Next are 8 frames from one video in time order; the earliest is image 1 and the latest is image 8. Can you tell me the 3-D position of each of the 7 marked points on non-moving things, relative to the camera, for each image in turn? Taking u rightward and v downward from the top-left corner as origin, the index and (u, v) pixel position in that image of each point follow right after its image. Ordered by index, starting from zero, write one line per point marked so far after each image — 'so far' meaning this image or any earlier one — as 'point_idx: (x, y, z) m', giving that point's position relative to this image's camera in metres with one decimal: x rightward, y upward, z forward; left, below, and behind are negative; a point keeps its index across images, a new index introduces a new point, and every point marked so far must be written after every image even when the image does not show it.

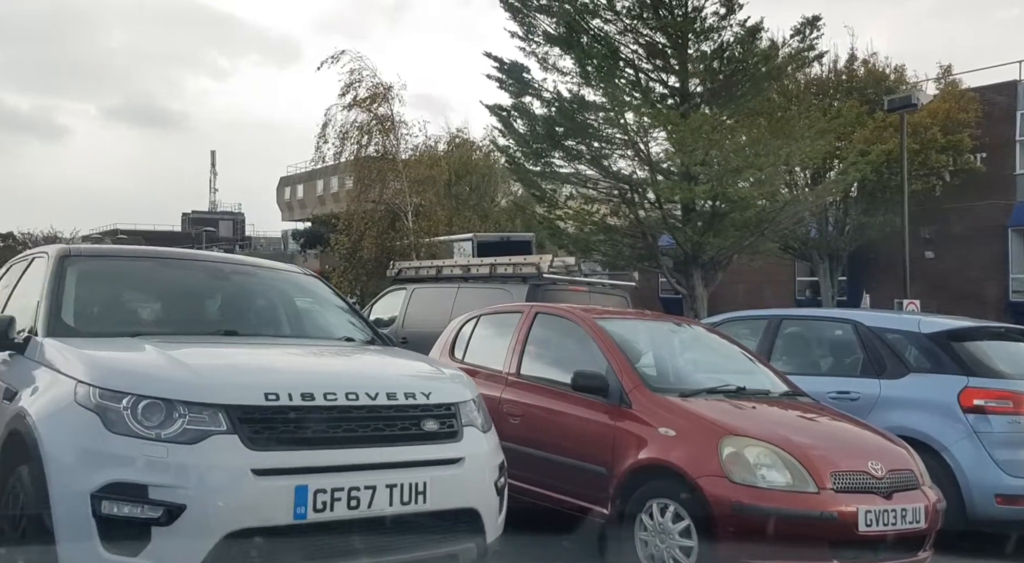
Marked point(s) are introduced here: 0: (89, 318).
0: (-2.2, -0.2, +4.9) m
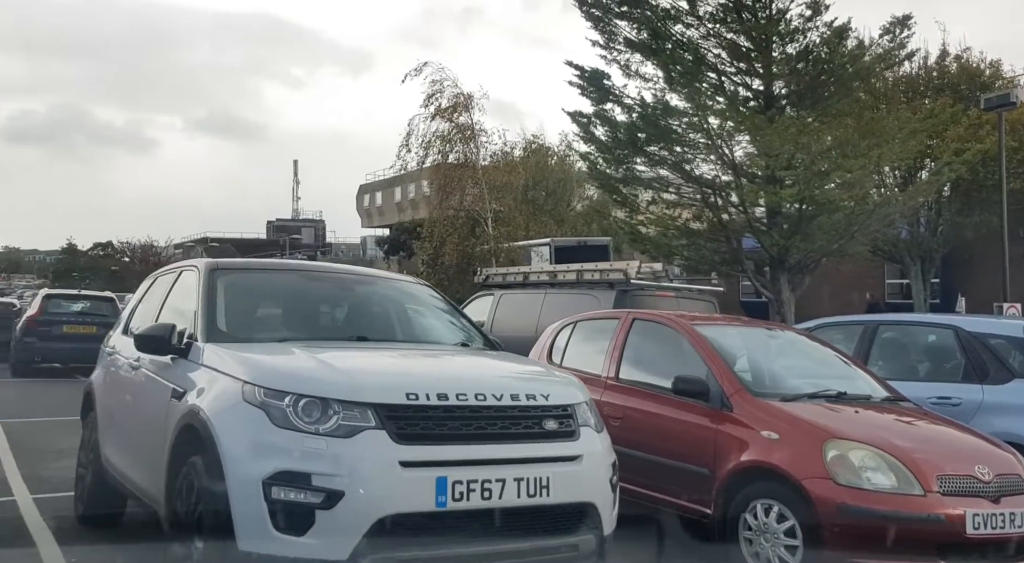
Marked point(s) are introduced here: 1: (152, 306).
0: (-1.6, -0.2, +5.4) m
1: (-2.5, -0.2, +6.4) m
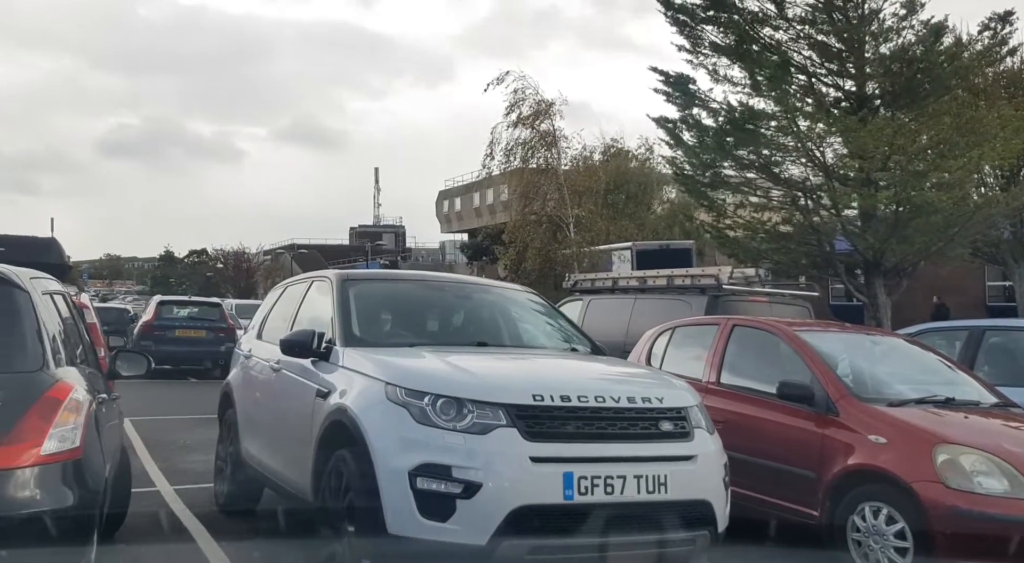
0: (-0.9, -0.3, +5.8) m
1: (-1.7, -0.2, +6.9) m
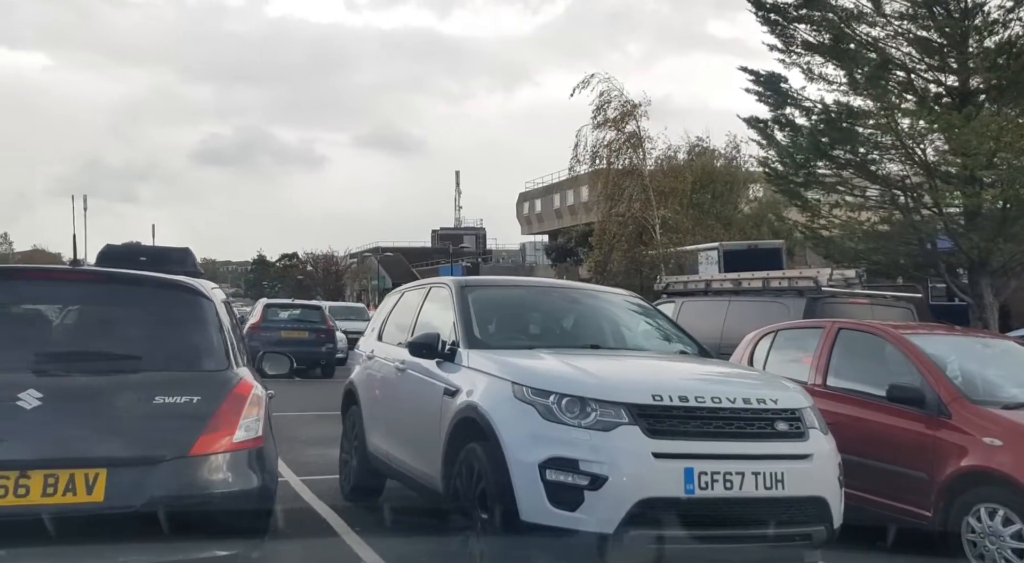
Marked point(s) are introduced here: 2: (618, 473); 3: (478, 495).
0: (-0.2, -0.3, +6.1) m
1: (-0.8, -0.3, +7.3) m
2: (+0.5, -0.9, +4.2) m
3: (-0.2, -1.1, +4.8) m
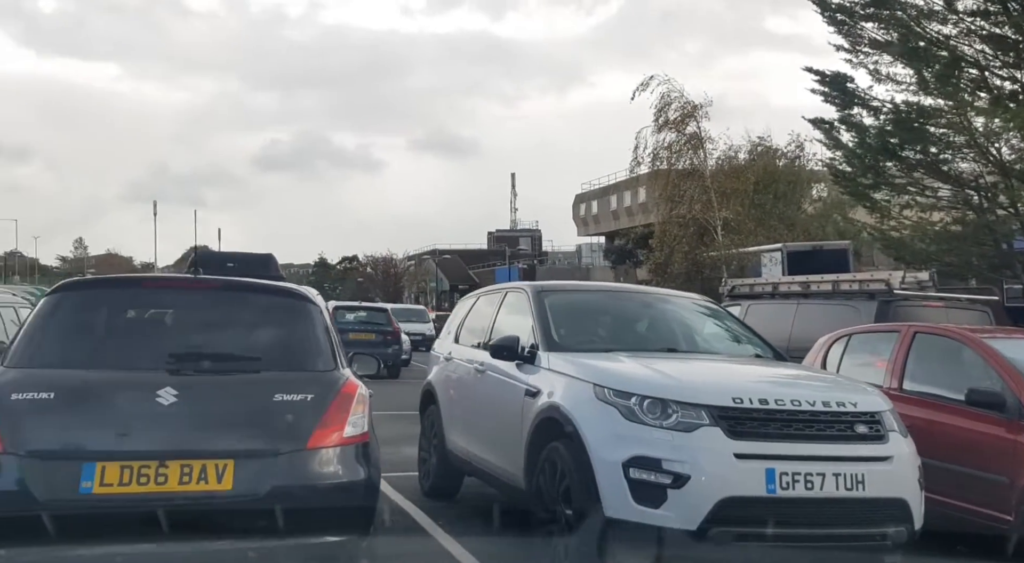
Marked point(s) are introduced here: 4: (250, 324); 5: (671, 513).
0: (+0.3, -0.3, +6.3) m
1: (-0.2, -0.3, +7.5) m
2: (+0.9, -0.9, +4.4) m
3: (+0.3, -1.1, +4.9) m
4: (-1.1, -0.2, +4.1) m
5: (+0.7, -1.1, +4.4) m
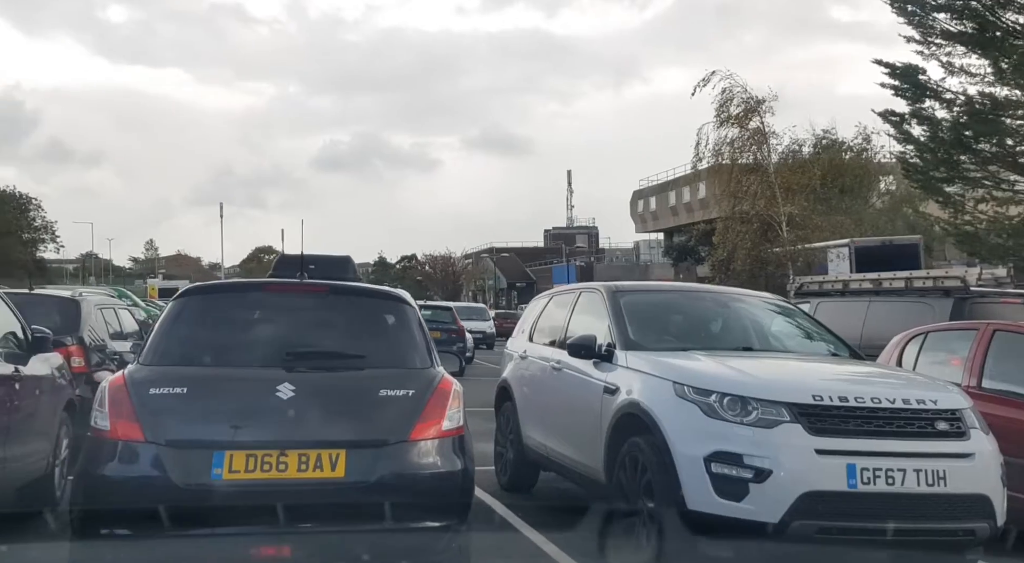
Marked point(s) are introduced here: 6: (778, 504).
0: (+0.9, -0.3, +6.4) m
1: (+0.4, -0.3, +7.7) m
2: (+1.3, -0.9, +4.5) m
3: (+0.7, -1.1, +5.1) m
4: (-0.8, -0.2, +4.3) m
5: (+1.2, -1.1, +4.5) m
6: (+1.3, -1.1, +4.5) m
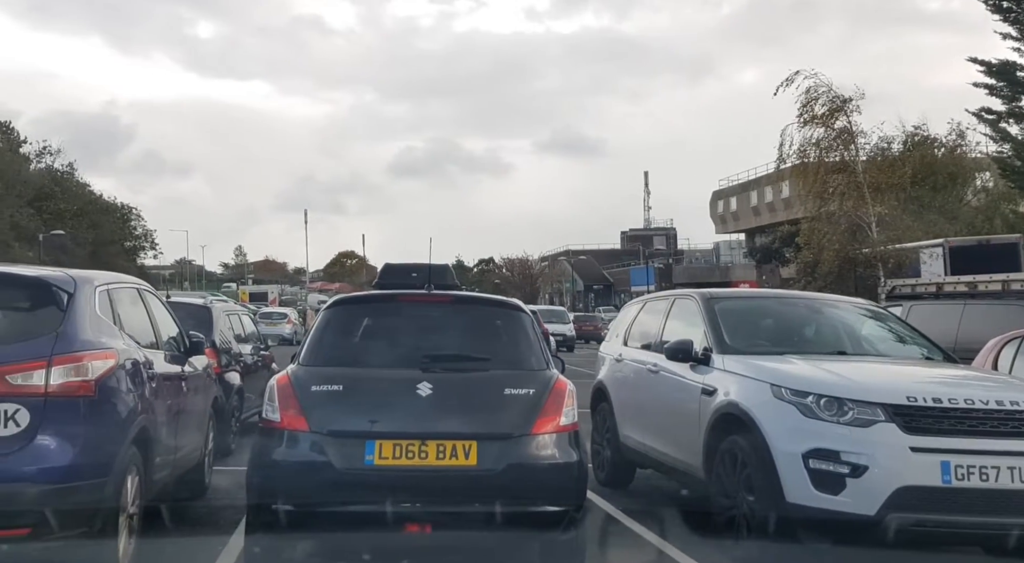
0: (+1.6, -0.4, +6.7) m
1: (+1.2, -0.4, +8.0) m
2: (+1.9, -0.9, +4.8) m
3: (+1.3, -1.2, +5.4) m
4: (-0.2, -0.3, +4.8) m
5: (+1.7, -1.1, +4.8) m
6: (+1.8, -1.1, +4.7) m
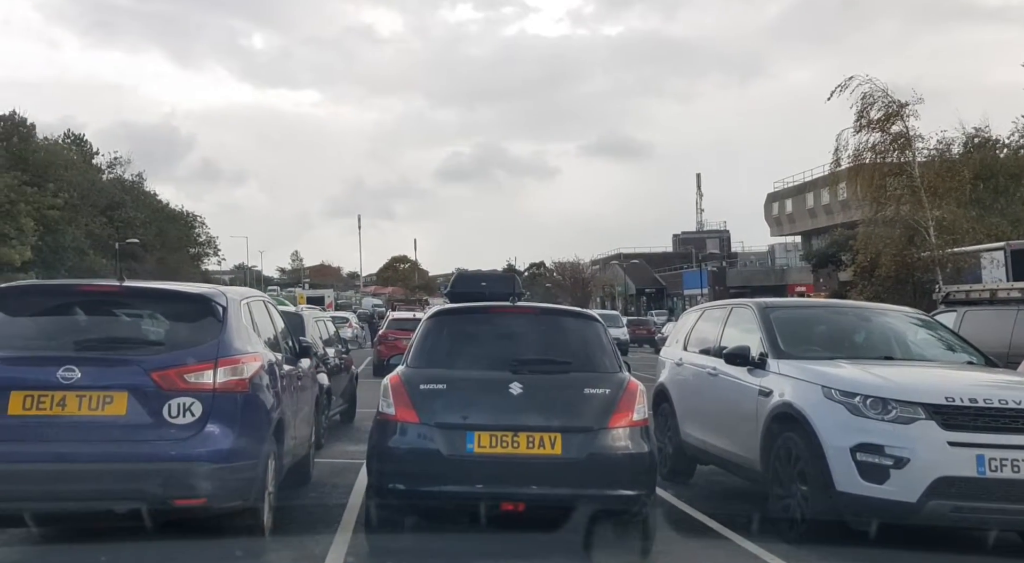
0: (+2.2, -0.5, +7.3) m
1: (+1.8, -0.5, +8.6) m
2: (+2.3, -1.0, +5.3) m
3: (+1.8, -1.2, +6.0) m
4: (+0.2, -0.3, +5.5) m
5: (+2.2, -1.2, +5.3) m
6: (+2.3, -1.2, +5.3) m
